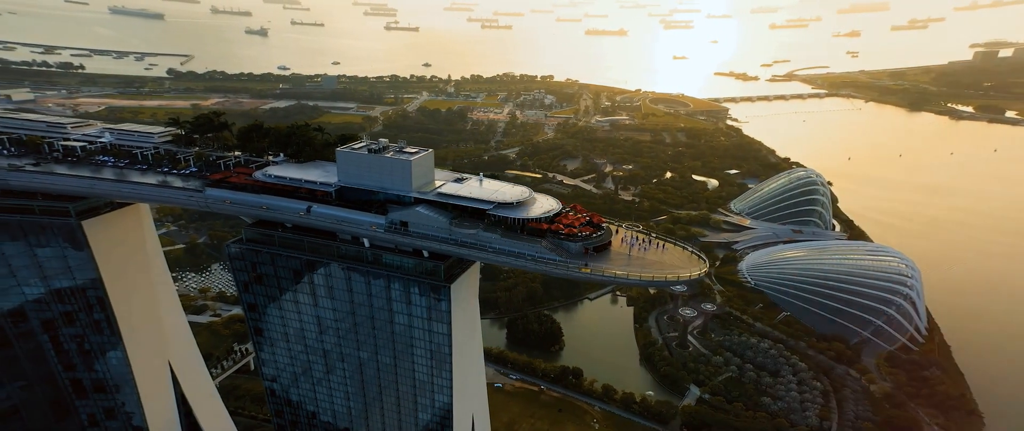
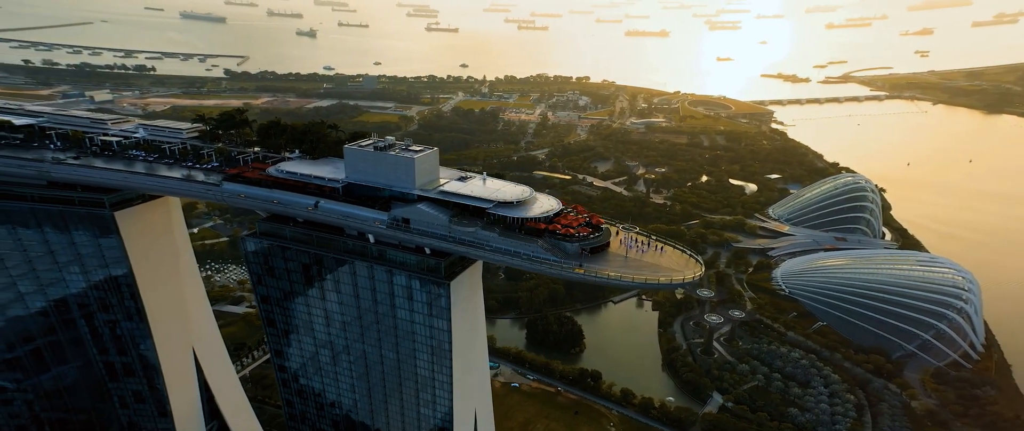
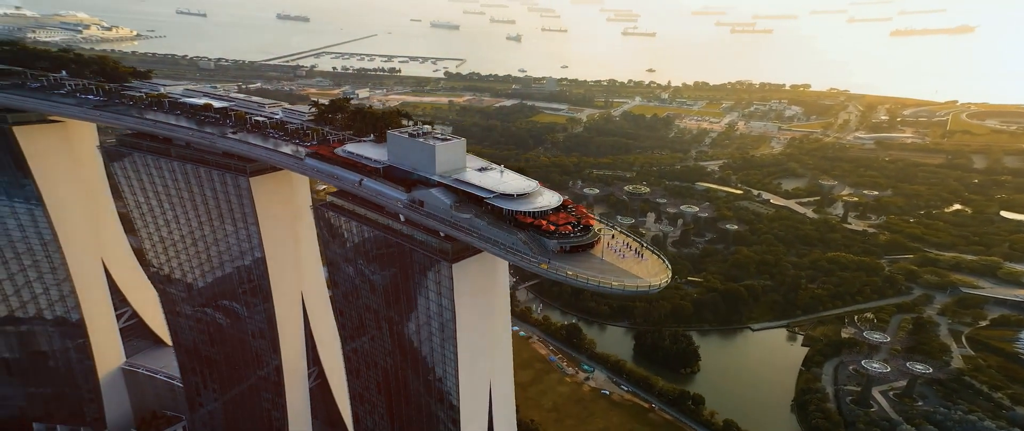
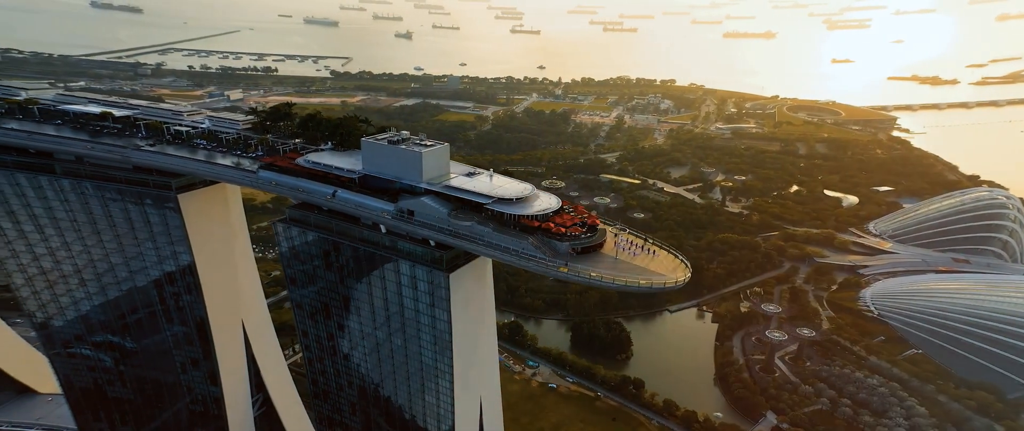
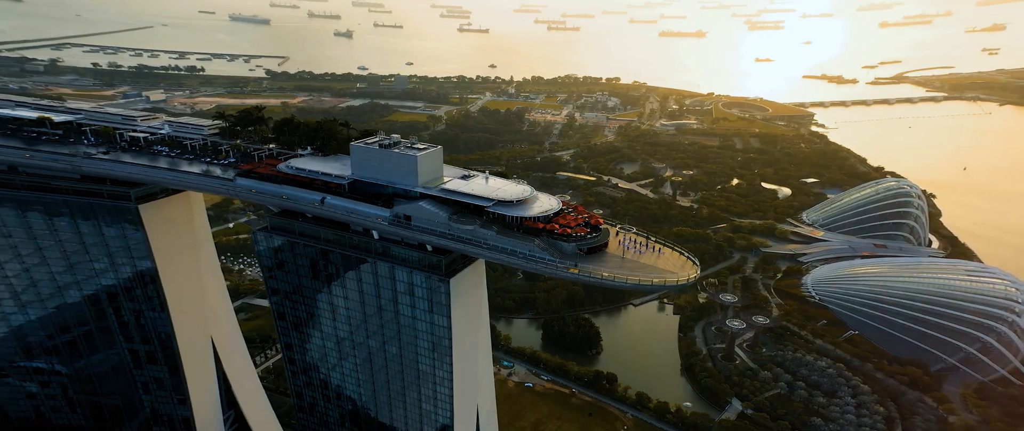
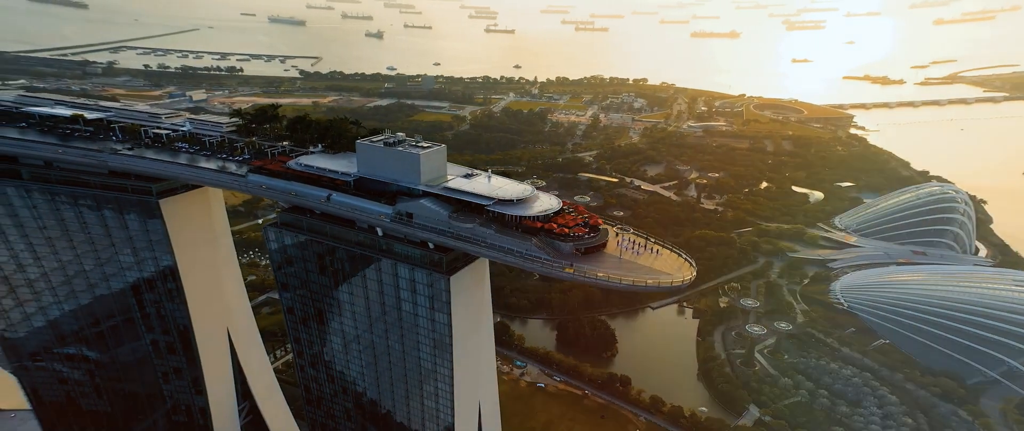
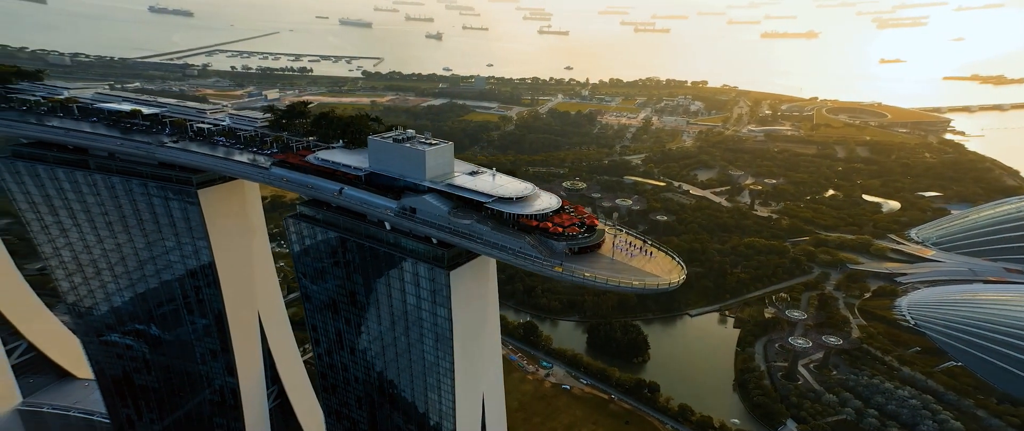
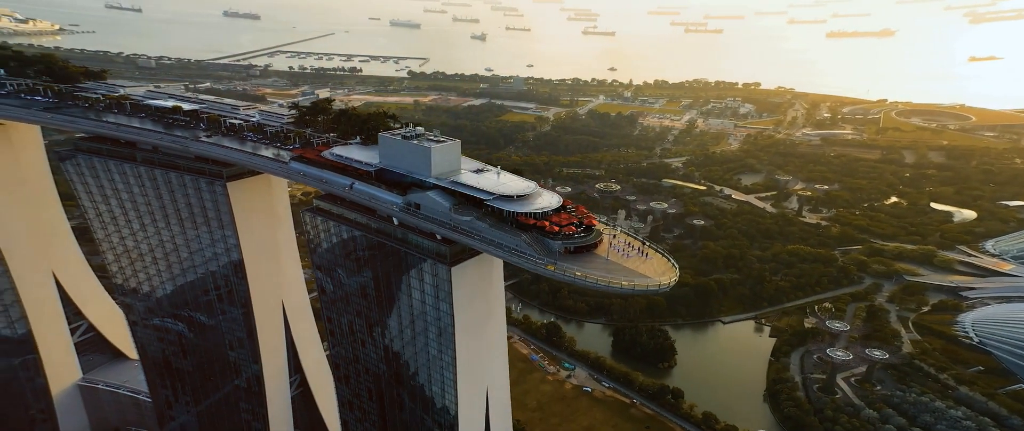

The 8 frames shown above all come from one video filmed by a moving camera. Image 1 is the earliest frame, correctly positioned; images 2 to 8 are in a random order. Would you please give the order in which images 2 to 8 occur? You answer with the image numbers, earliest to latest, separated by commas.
2, 5, 6, 4, 7, 8, 3
